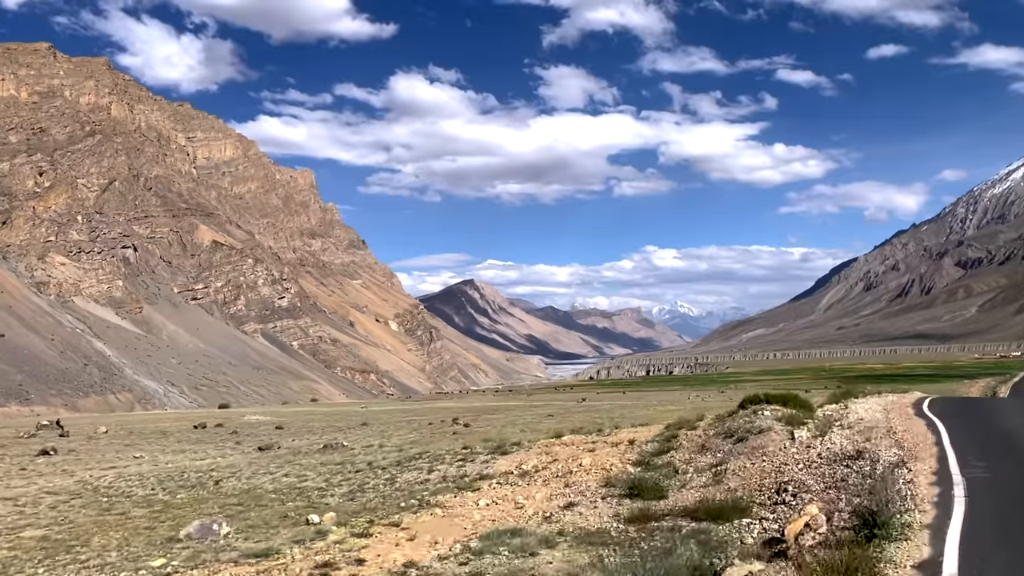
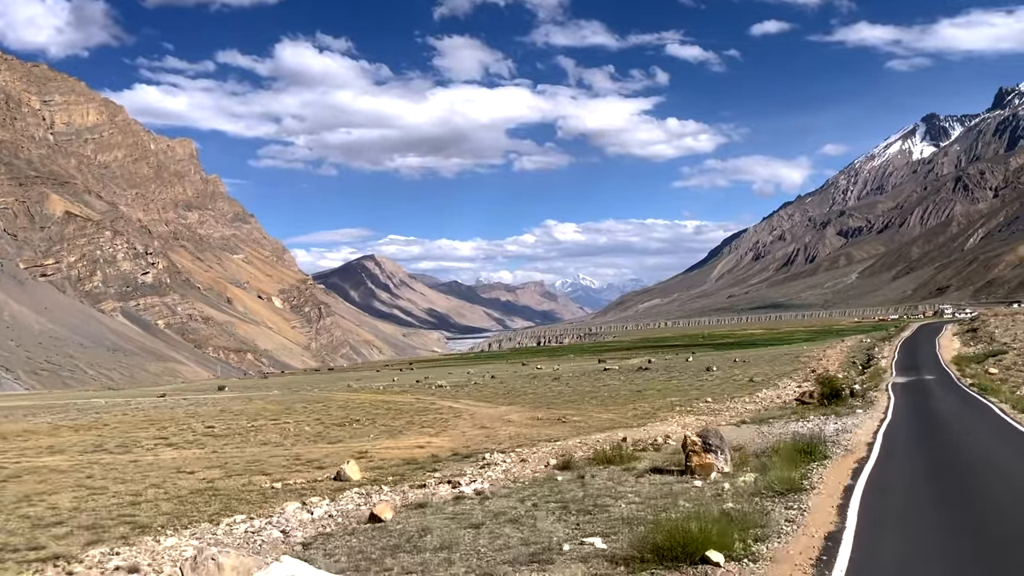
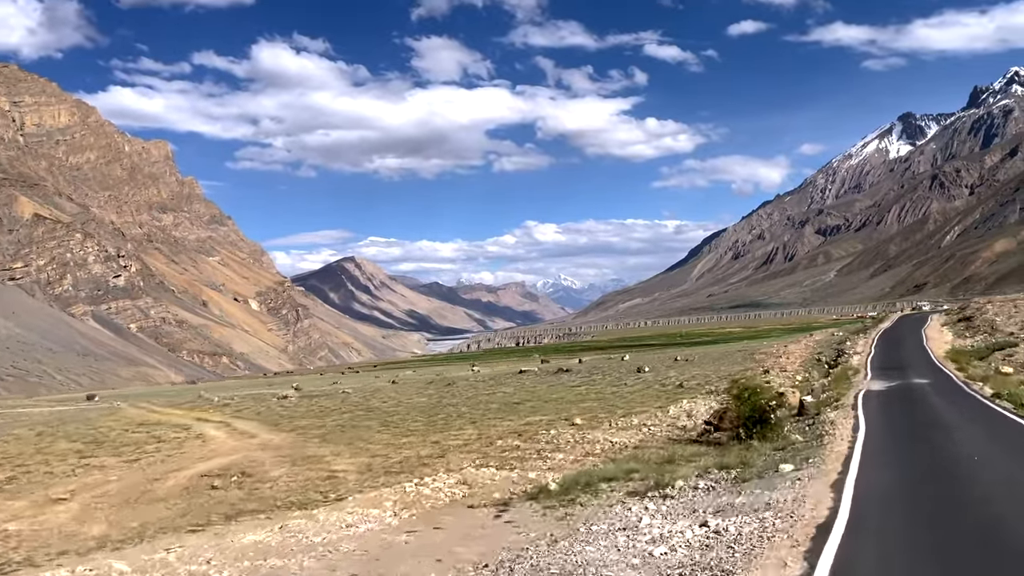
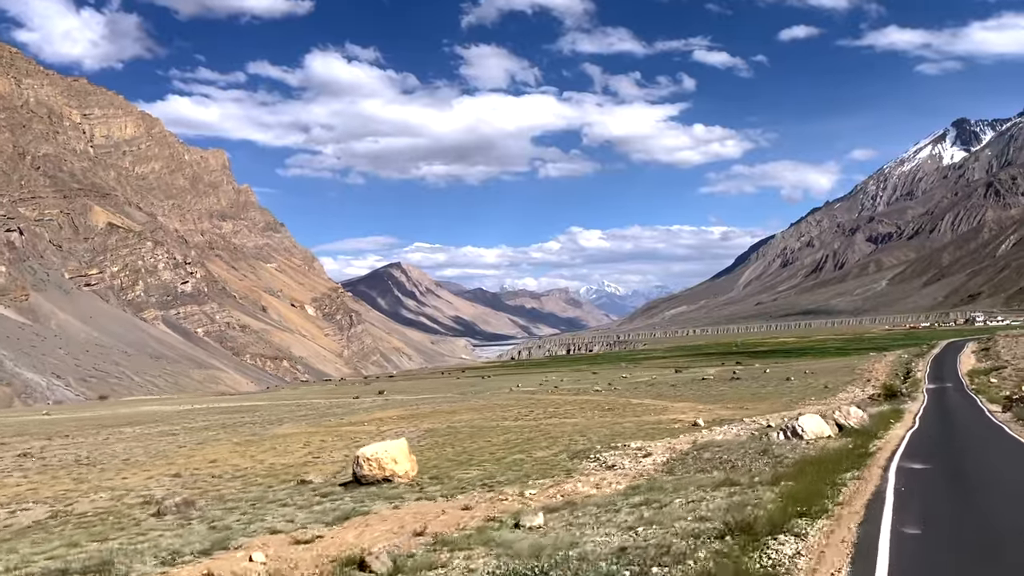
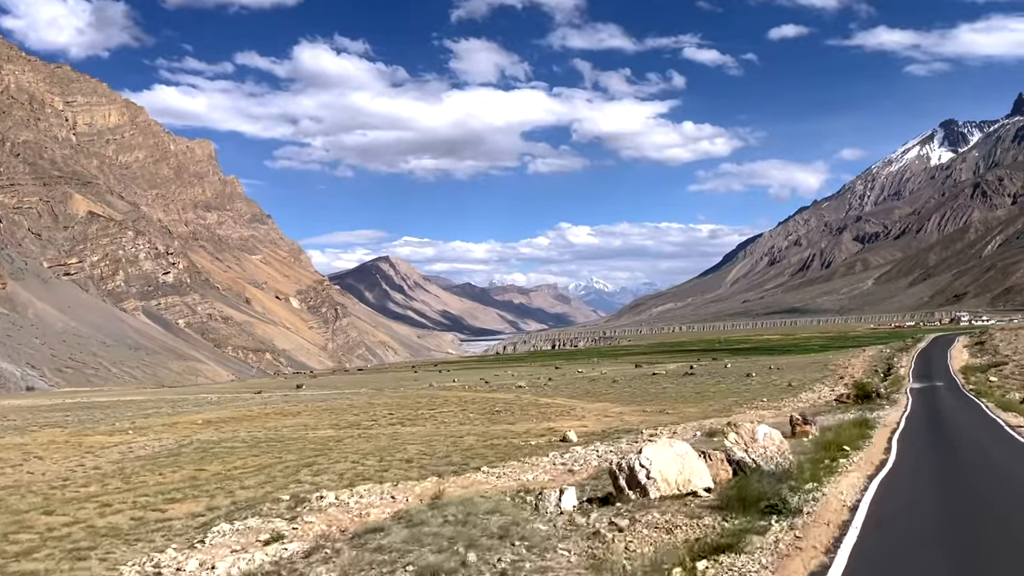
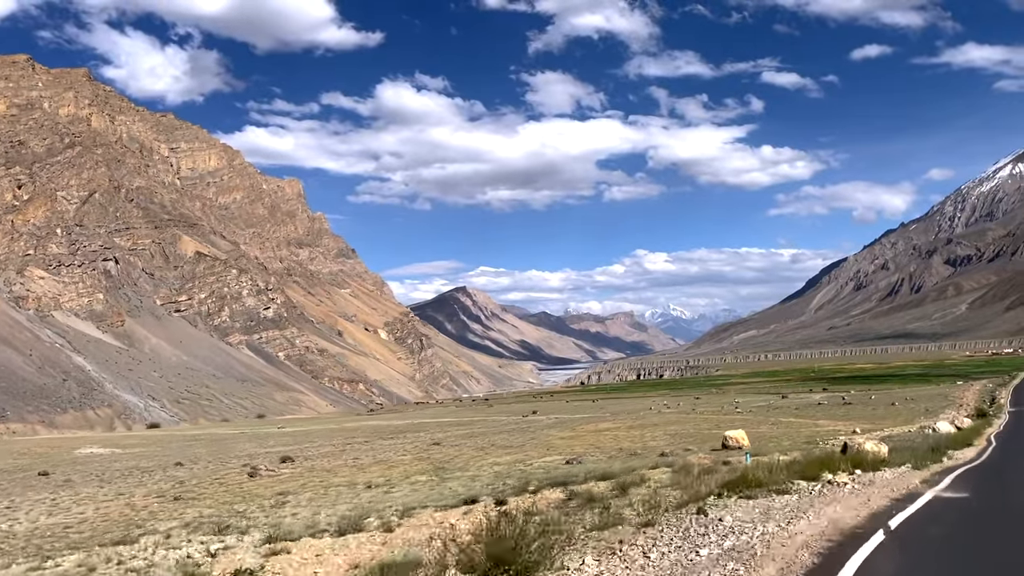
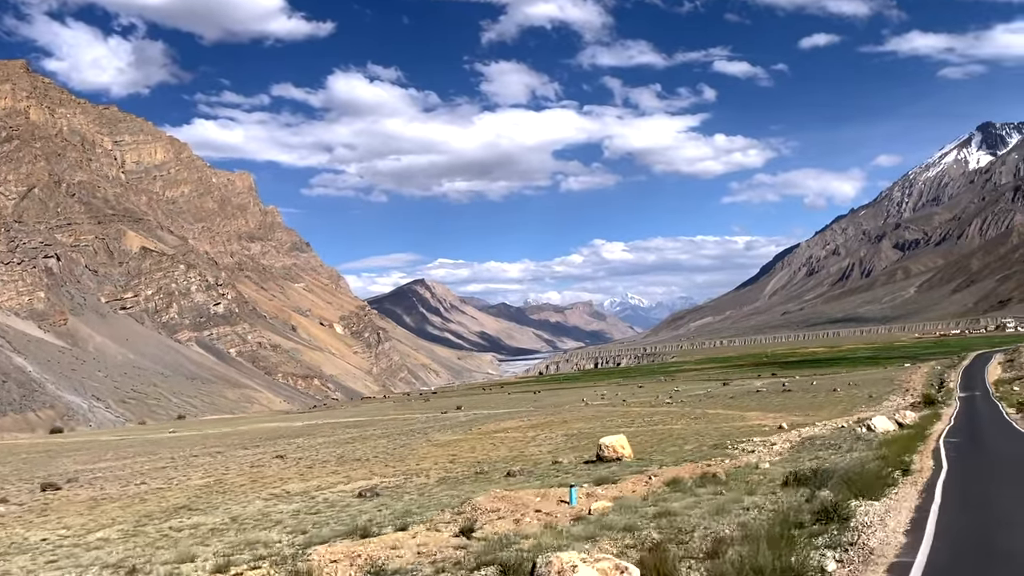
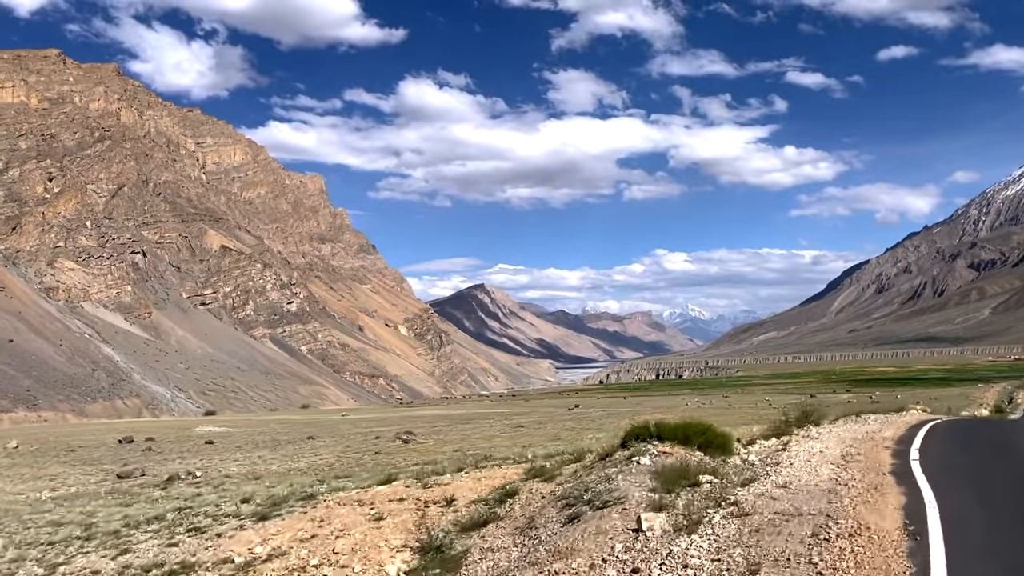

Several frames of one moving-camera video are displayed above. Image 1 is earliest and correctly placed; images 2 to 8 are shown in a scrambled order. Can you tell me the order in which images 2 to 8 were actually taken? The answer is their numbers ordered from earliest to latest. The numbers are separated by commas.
8, 6, 7, 4, 5, 2, 3
